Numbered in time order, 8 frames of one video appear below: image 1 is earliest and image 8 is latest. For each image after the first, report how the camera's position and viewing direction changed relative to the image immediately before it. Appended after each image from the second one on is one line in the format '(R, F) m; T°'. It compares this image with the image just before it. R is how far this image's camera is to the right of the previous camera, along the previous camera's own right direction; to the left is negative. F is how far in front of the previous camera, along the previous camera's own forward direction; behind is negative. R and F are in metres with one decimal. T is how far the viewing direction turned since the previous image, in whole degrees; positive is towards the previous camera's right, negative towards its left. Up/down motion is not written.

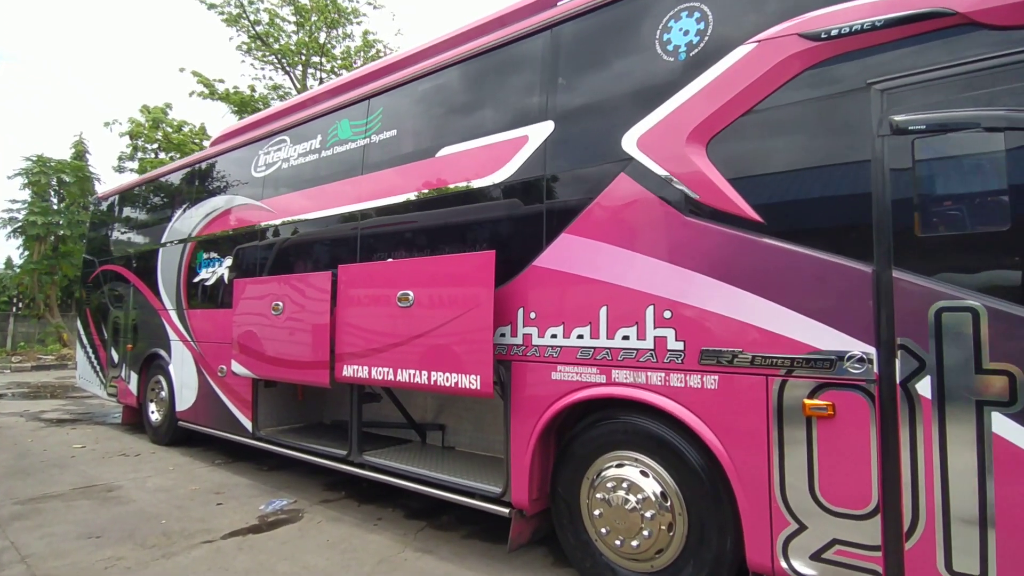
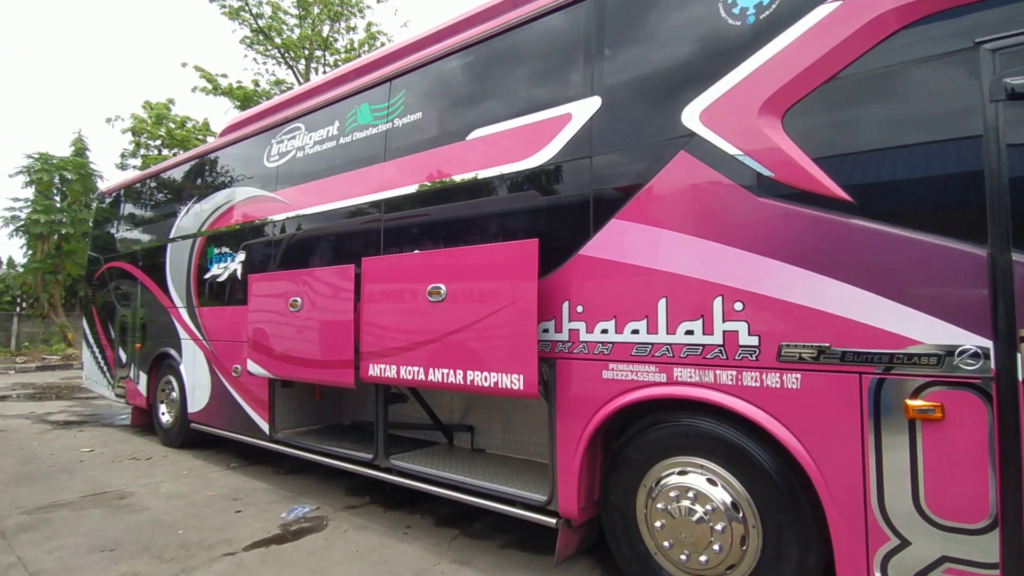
(-0.2, +0.3) m; 0°
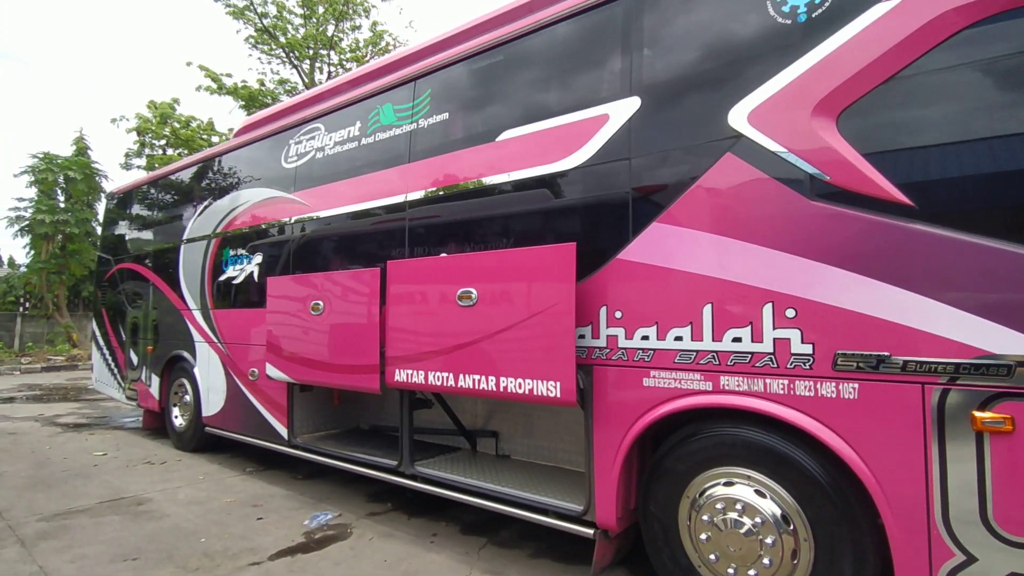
(-0.2, +0.1) m; 0°
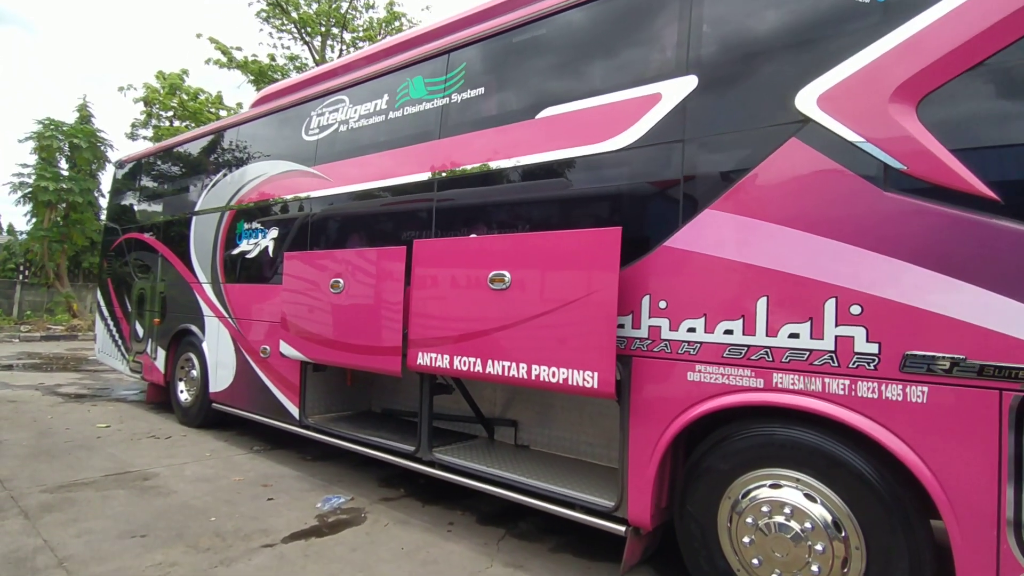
(-0.2, +0.1) m; 0°
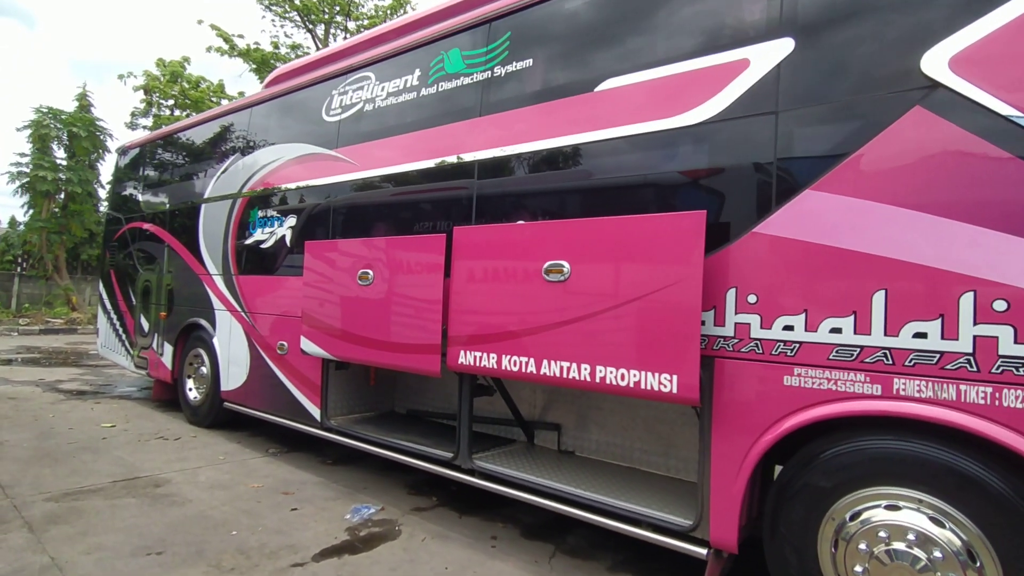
(-0.3, +0.4) m; 0°
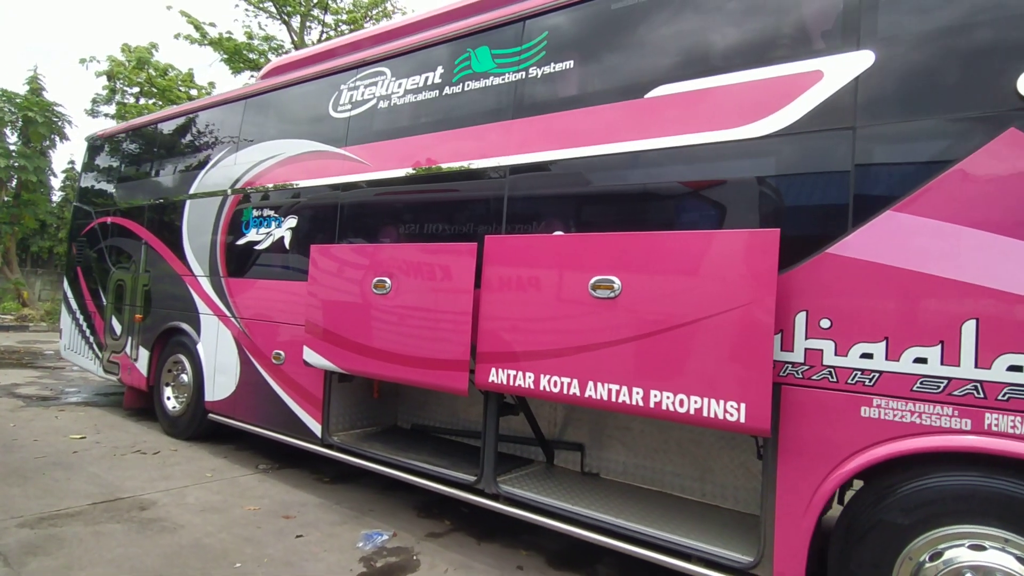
(-0.4, +0.2) m; +3°
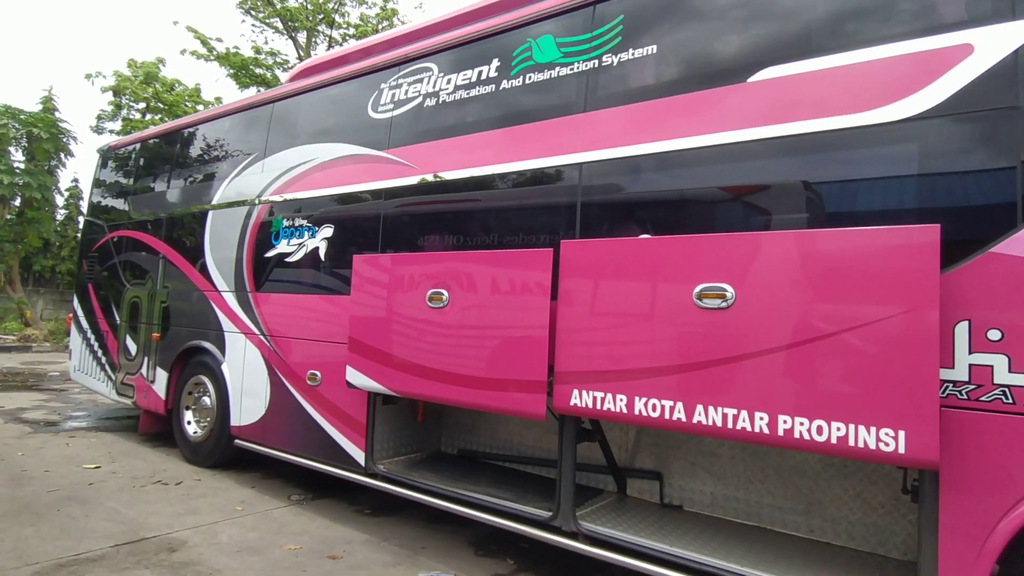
(-0.4, +0.4) m; 0°
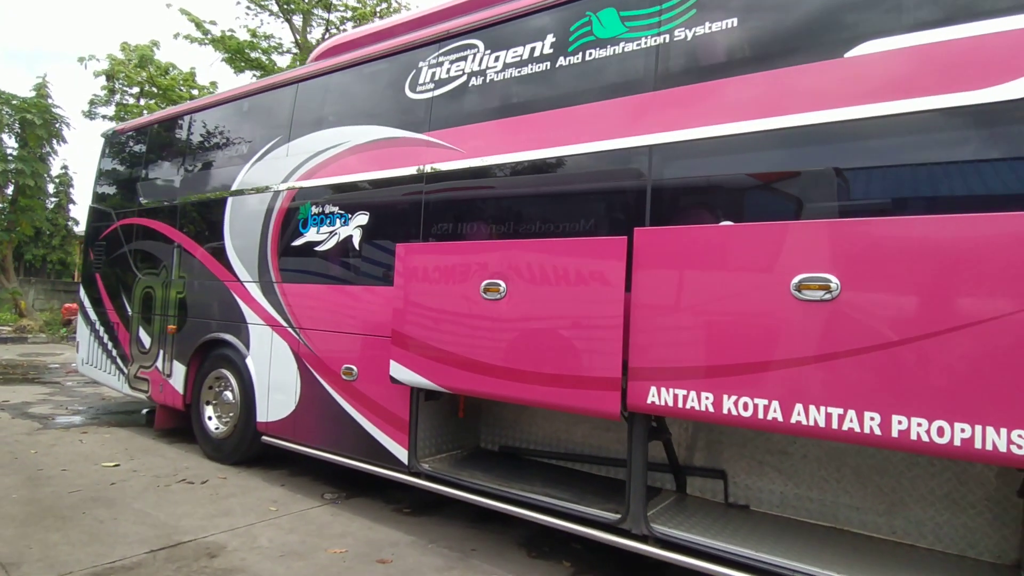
(-0.4, +0.2) m; +1°
